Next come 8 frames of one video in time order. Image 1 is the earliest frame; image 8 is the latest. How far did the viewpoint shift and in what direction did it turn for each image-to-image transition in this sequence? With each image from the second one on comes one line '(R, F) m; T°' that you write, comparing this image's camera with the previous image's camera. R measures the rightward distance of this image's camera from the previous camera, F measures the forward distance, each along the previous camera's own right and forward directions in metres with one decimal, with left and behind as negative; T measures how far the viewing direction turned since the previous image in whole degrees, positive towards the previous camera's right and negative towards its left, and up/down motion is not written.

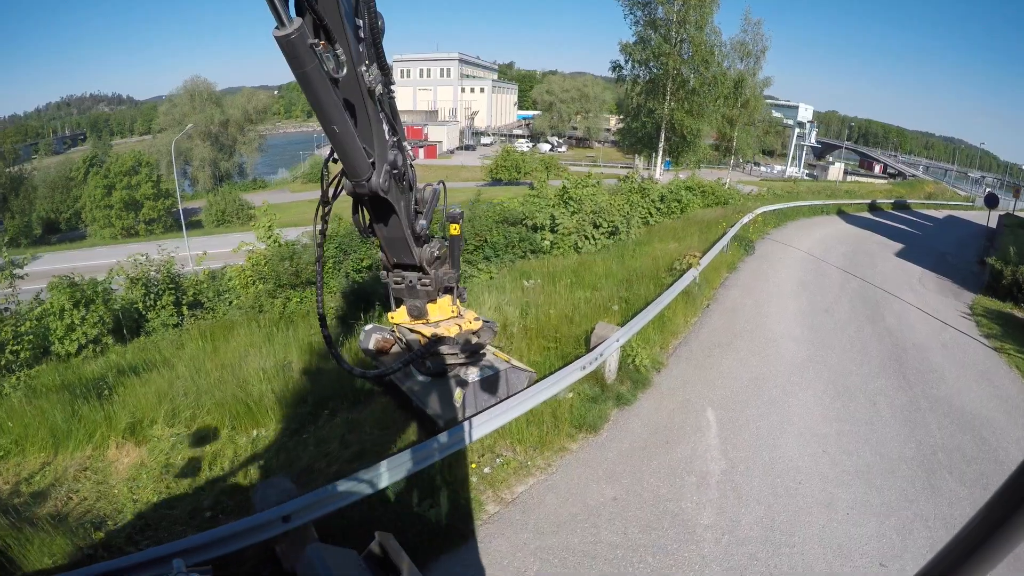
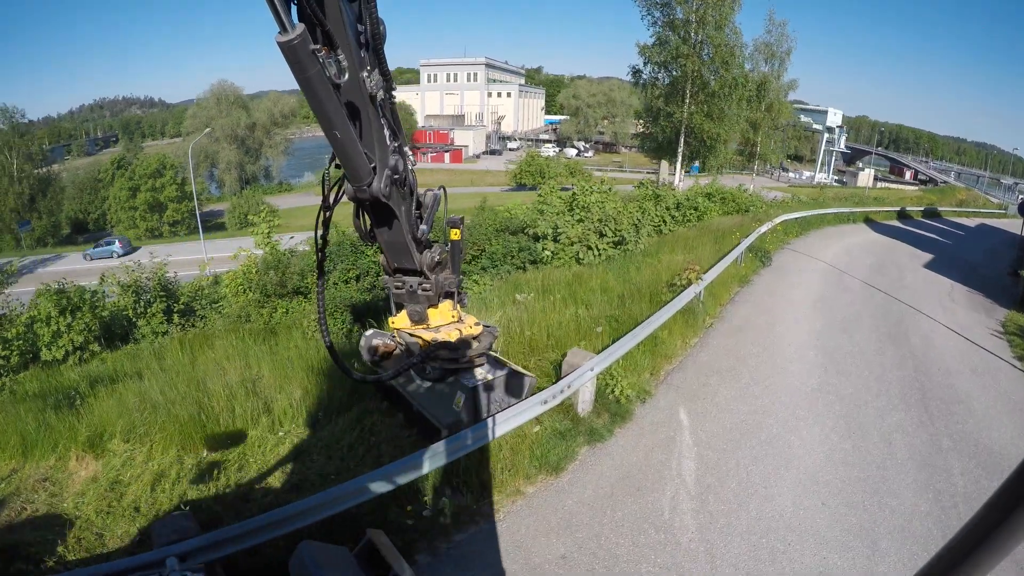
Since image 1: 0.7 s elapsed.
(+0.5, +0.6) m; -2°
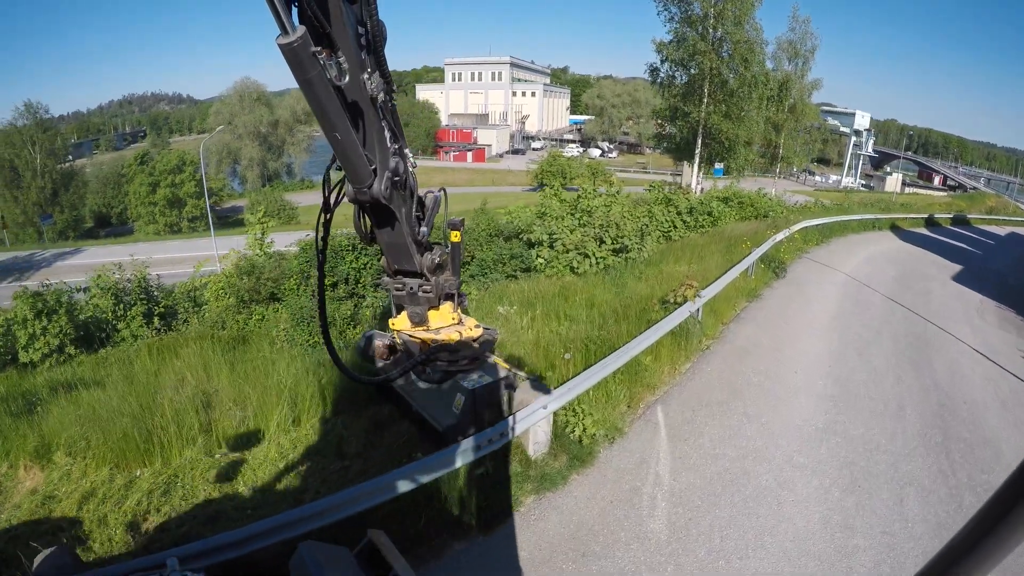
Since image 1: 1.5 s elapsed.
(+0.6, +0.7) m; -2°
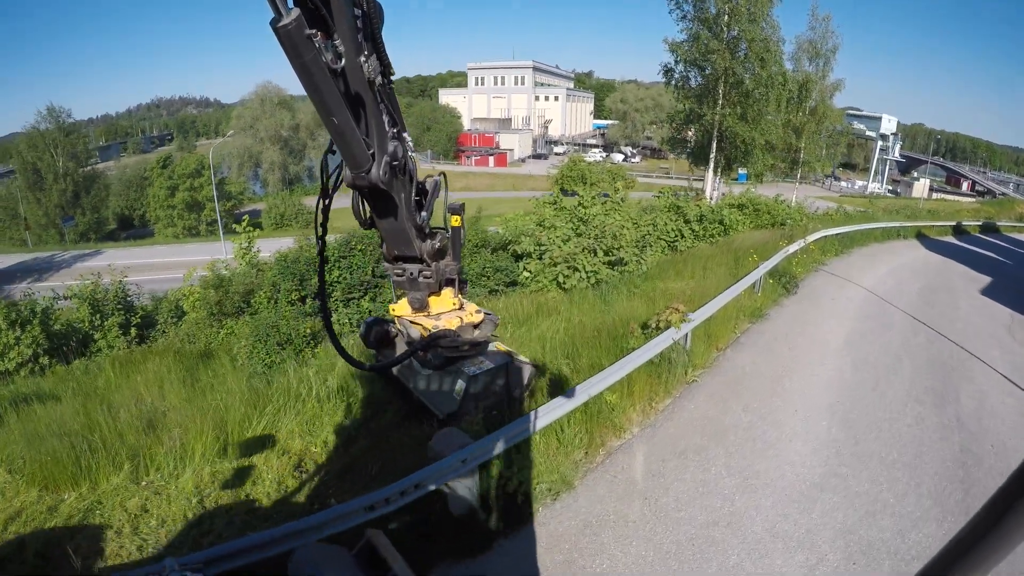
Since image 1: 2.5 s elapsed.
(+0.6, +0.7) m; -2°
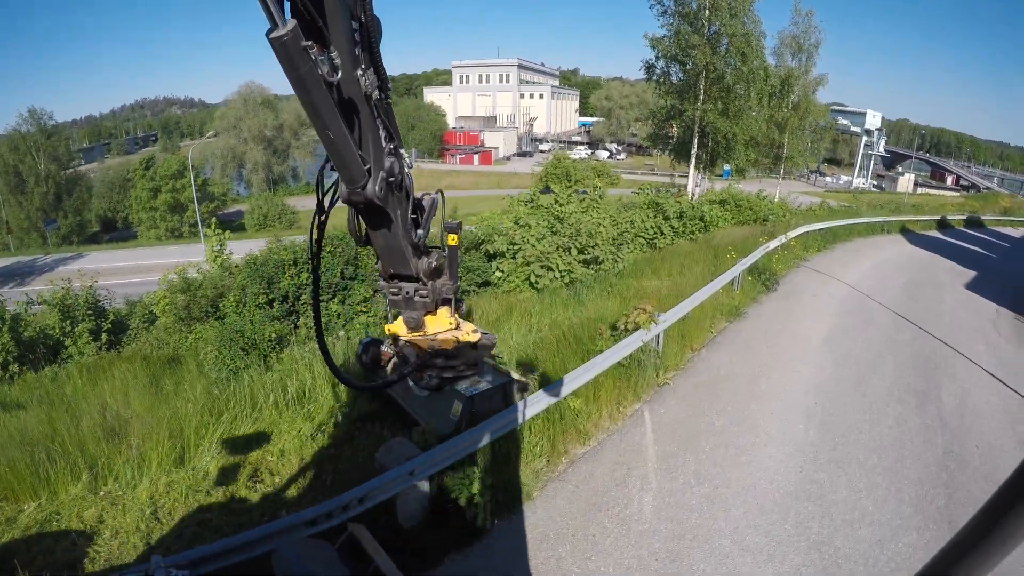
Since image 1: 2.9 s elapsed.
(+0.2, +0.2) m; +1°
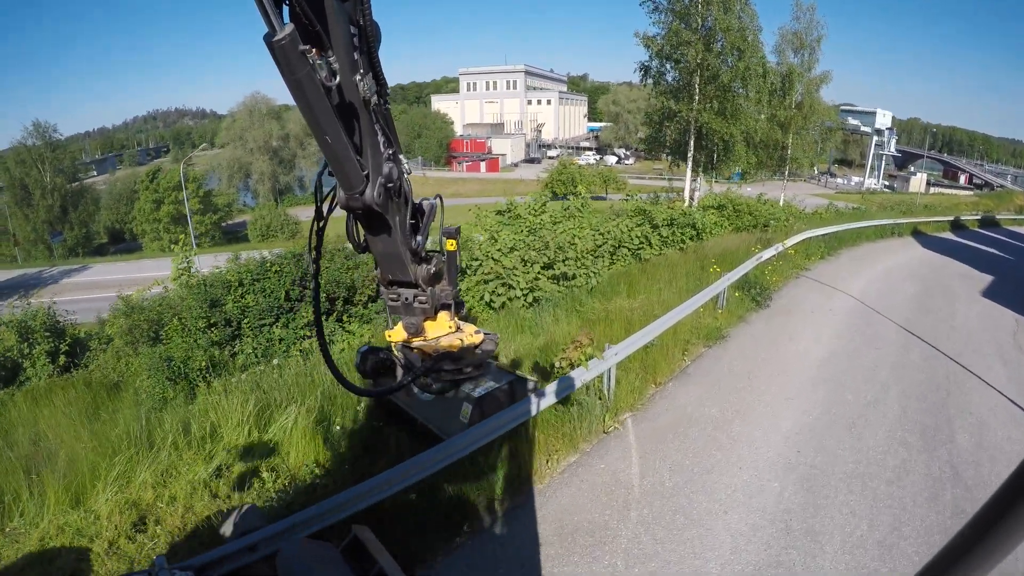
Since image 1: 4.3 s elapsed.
(+0.6, +0.8) m; -1°
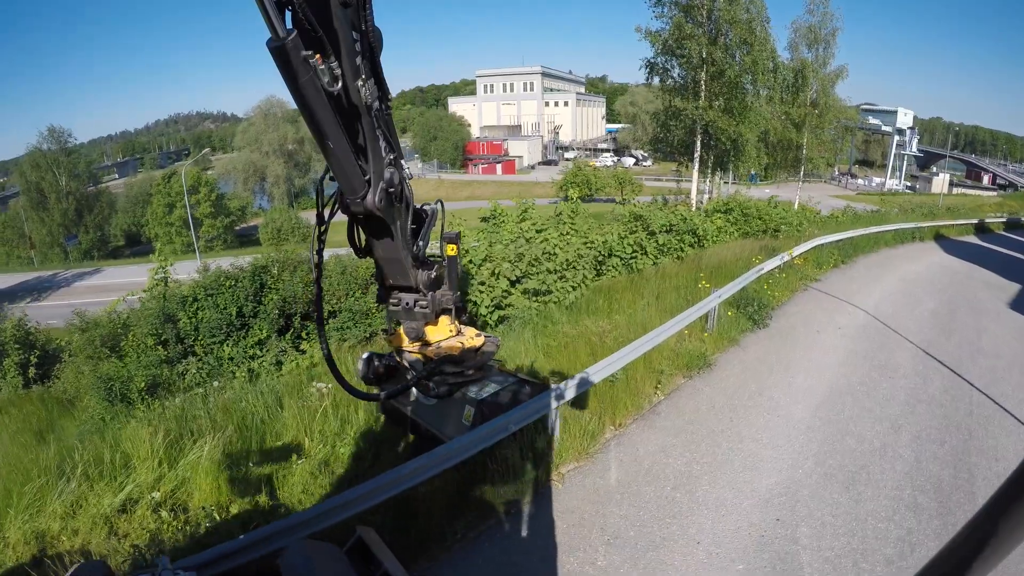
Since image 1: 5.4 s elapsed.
(+0.6, +0.7) m; -2°
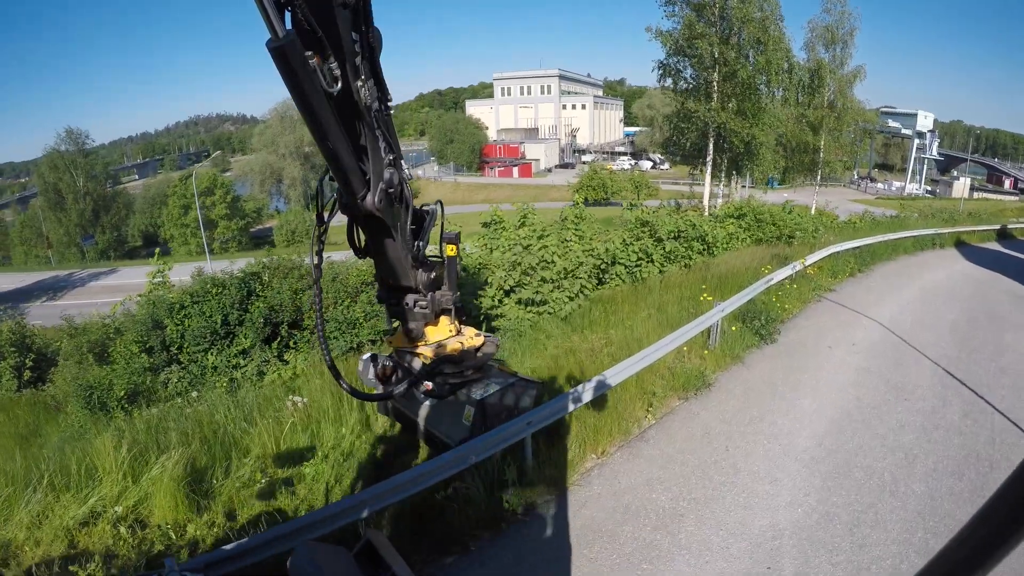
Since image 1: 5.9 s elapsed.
(+0.3, +0.3) m; -2°
